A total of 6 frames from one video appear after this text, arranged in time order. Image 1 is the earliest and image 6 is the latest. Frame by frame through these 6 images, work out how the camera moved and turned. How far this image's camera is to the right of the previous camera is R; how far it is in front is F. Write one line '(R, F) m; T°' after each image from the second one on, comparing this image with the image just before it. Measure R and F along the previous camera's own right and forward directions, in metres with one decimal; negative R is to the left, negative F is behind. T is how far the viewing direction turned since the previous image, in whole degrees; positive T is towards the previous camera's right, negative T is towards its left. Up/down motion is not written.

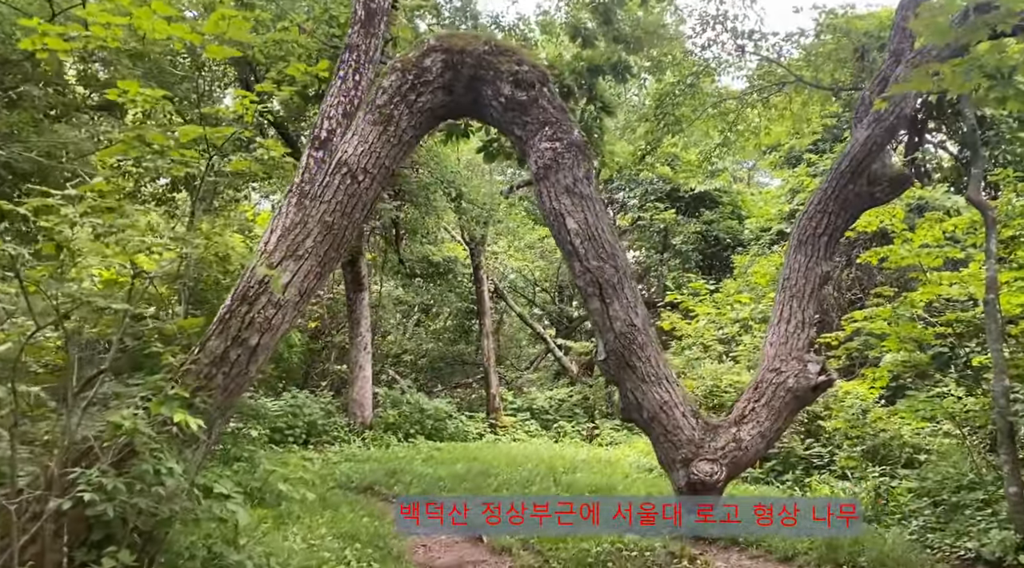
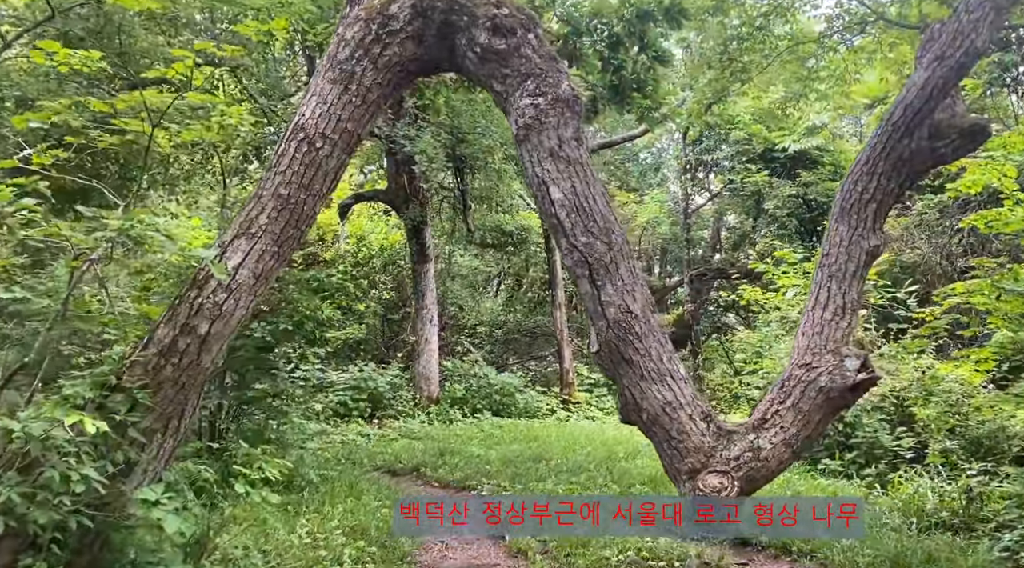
(+0.7, +0.7) m; -8°
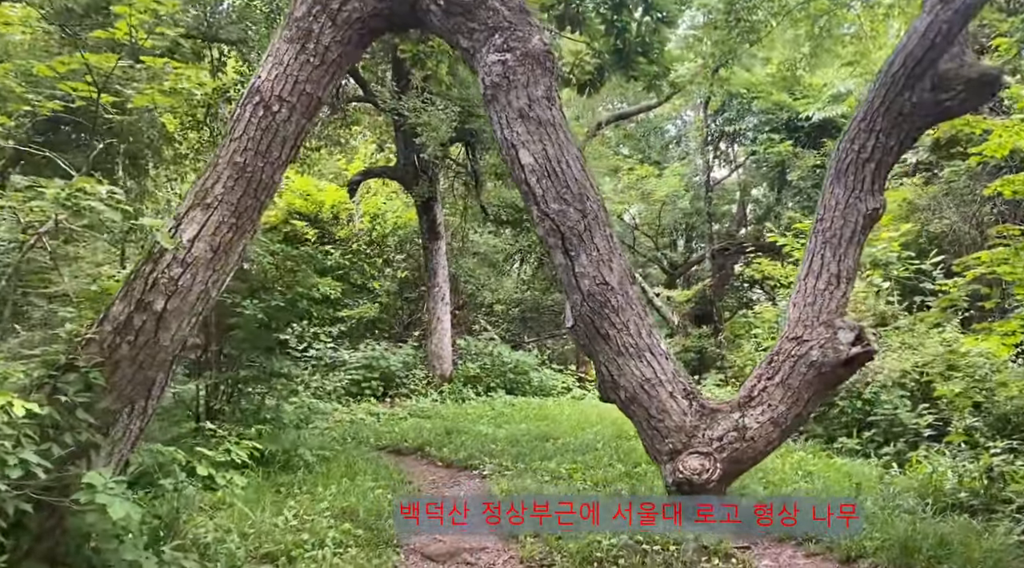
(+0.3, +0.2) m; -2°
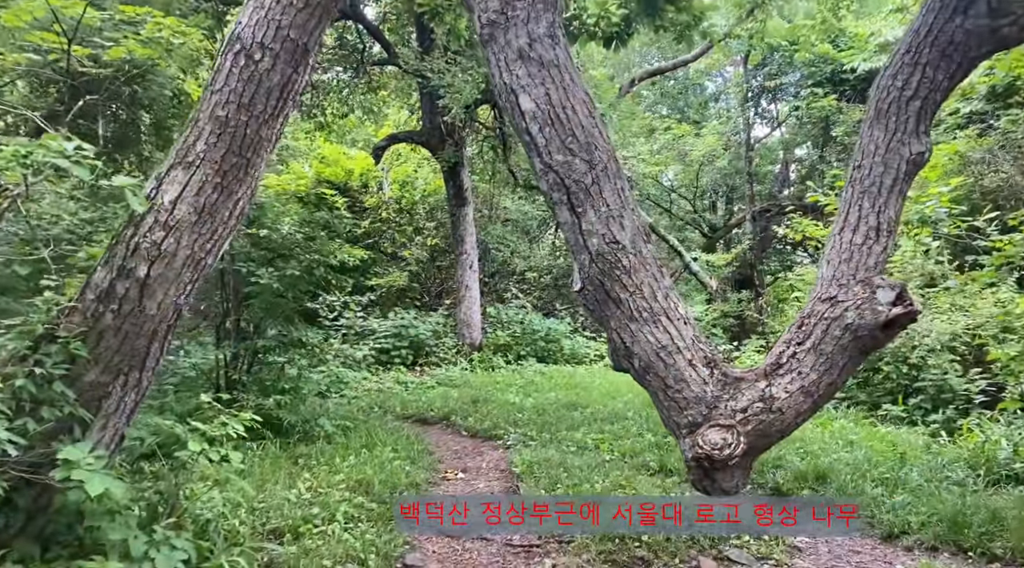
(+0.2, +0.3) m; -3°
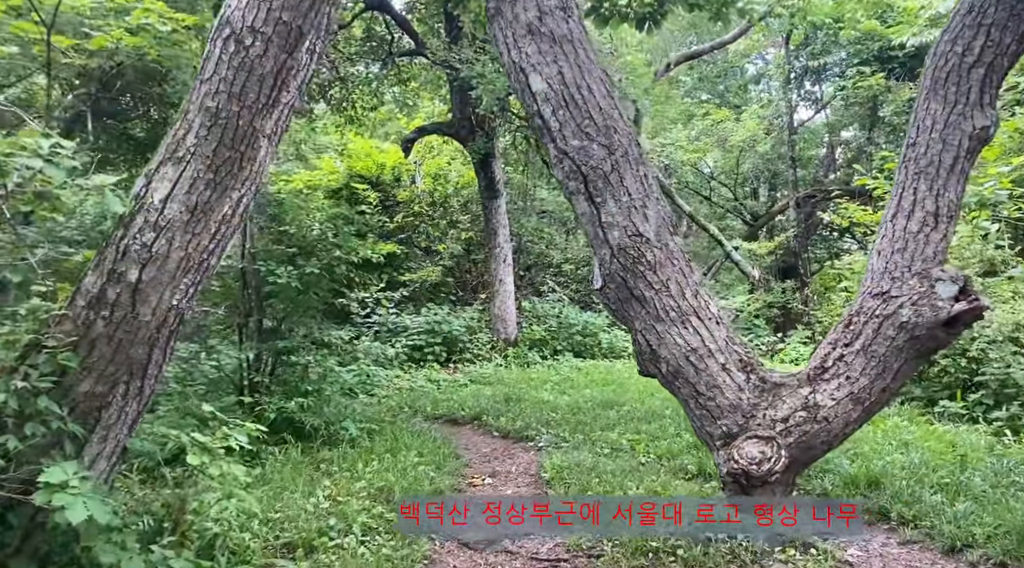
(+0.1, +0.3) m; -3°
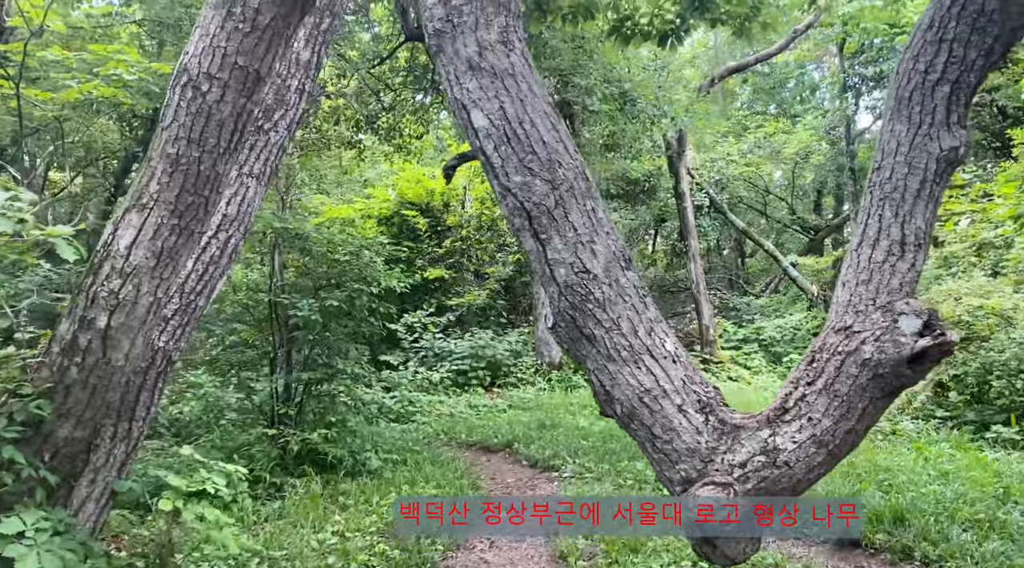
(+0.5, +0.1) m; -5°
